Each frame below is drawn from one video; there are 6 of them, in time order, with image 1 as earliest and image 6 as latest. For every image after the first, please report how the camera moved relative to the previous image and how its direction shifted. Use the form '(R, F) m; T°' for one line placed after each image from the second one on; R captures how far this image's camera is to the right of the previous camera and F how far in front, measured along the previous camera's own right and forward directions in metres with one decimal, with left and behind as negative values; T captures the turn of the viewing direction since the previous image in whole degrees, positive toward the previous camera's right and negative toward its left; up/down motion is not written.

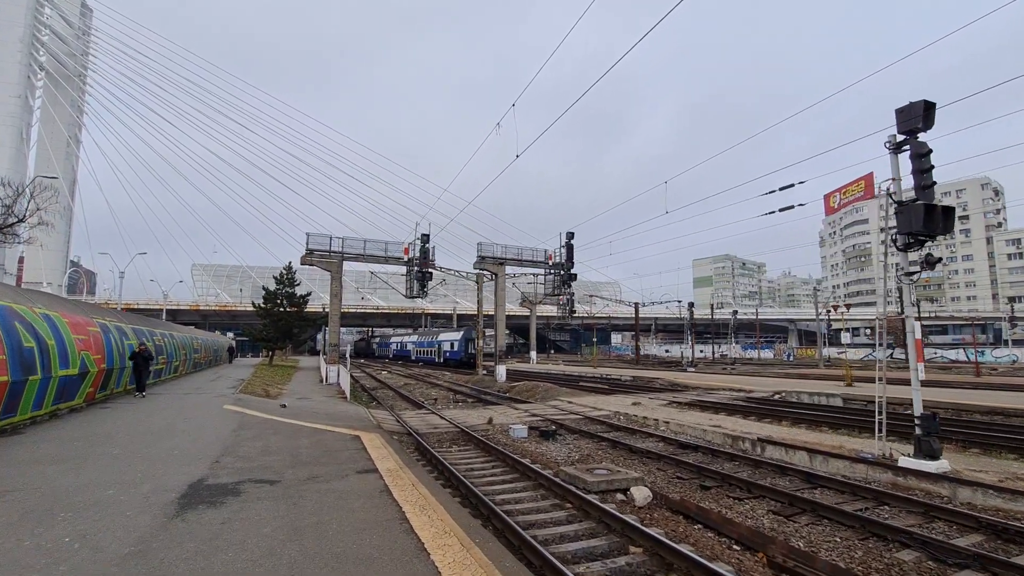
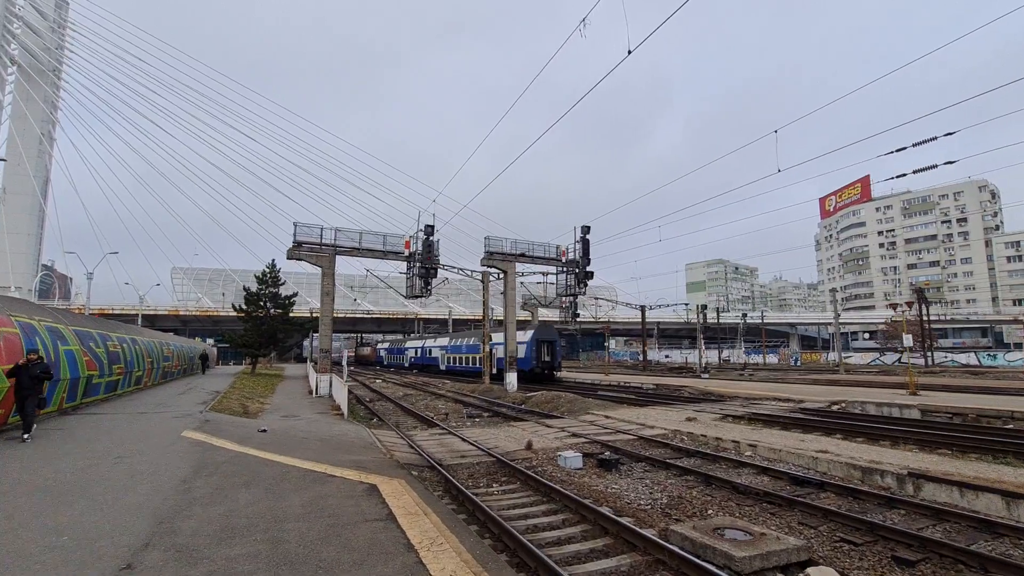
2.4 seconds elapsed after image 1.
(-1.2, +3.2) m; +1°
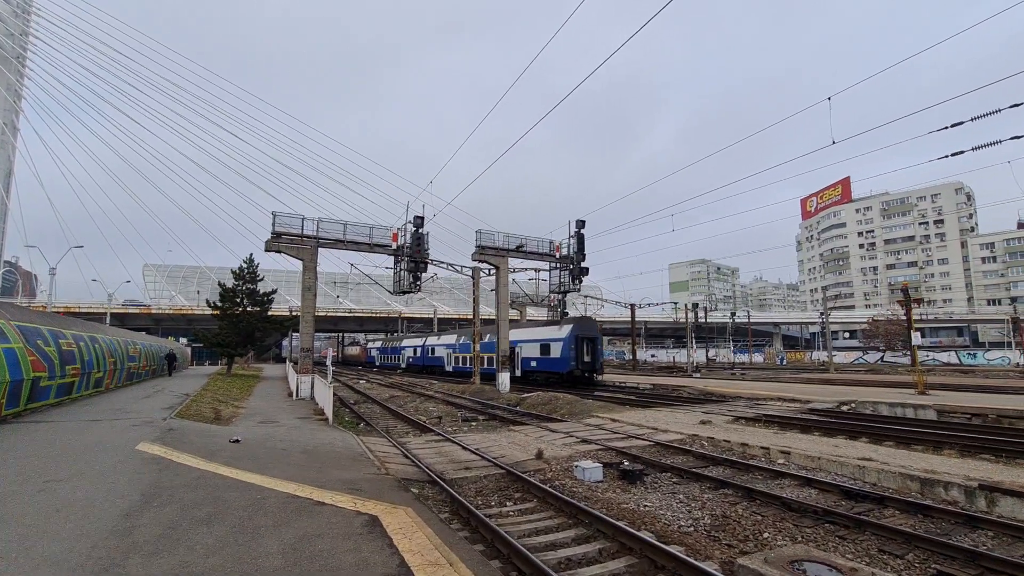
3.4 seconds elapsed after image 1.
(-0.5, +1.3) m; +2°
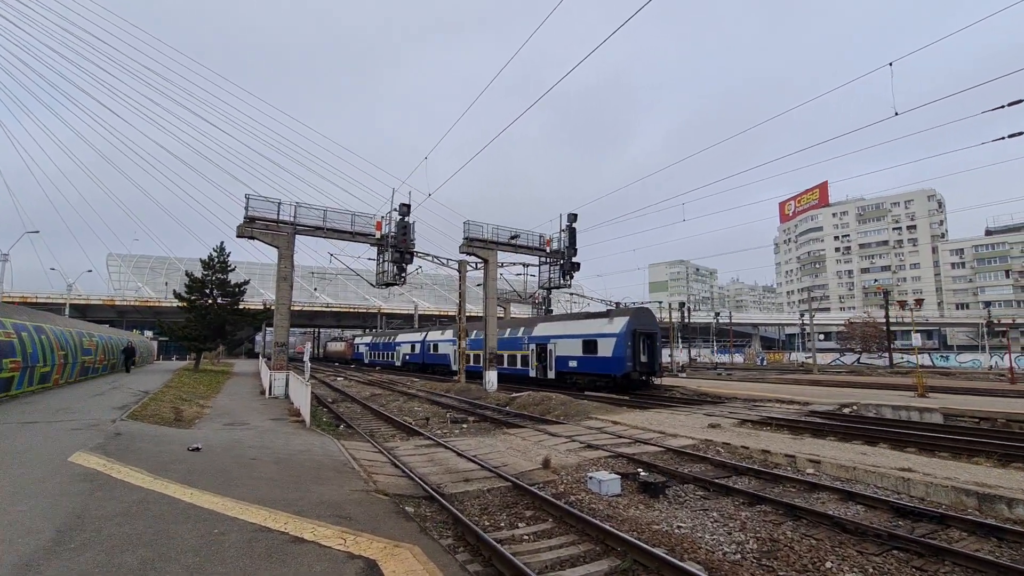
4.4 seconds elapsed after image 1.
(-0.5, +1.2) m; +2°
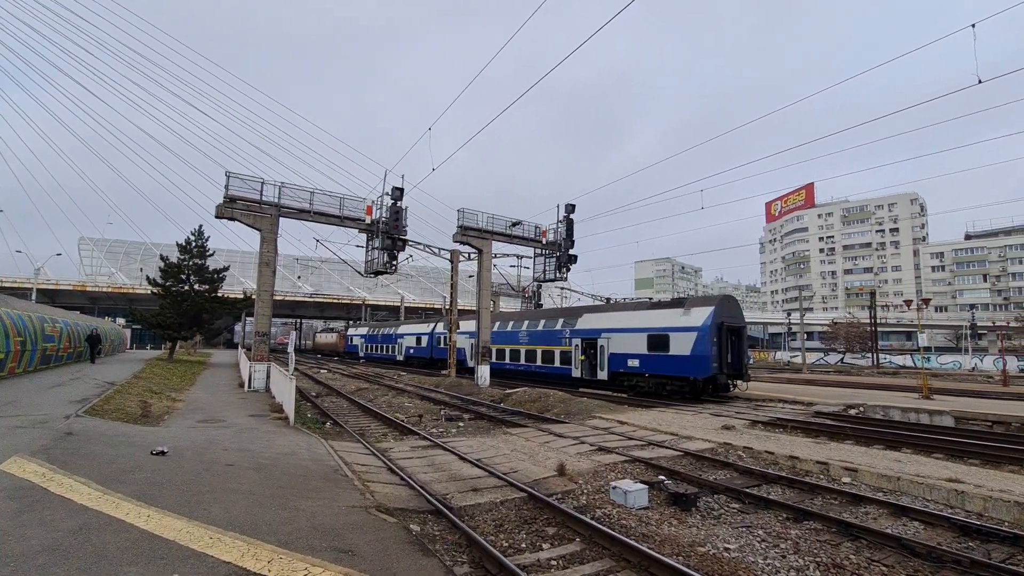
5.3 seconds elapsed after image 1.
(-0.5, +1.0) m; +2°
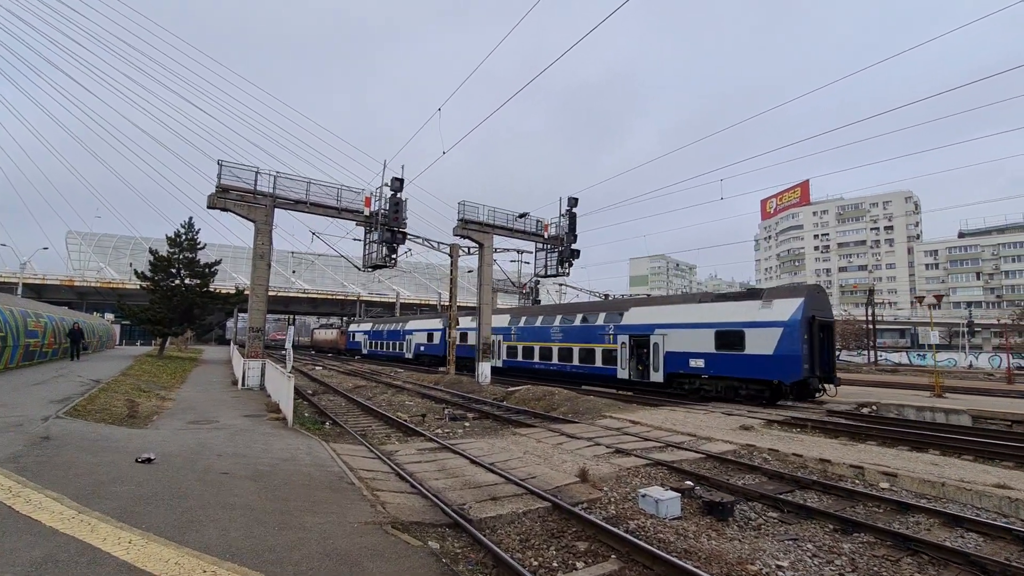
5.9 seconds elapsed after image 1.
(-0.4, +0.6) m; +1°
